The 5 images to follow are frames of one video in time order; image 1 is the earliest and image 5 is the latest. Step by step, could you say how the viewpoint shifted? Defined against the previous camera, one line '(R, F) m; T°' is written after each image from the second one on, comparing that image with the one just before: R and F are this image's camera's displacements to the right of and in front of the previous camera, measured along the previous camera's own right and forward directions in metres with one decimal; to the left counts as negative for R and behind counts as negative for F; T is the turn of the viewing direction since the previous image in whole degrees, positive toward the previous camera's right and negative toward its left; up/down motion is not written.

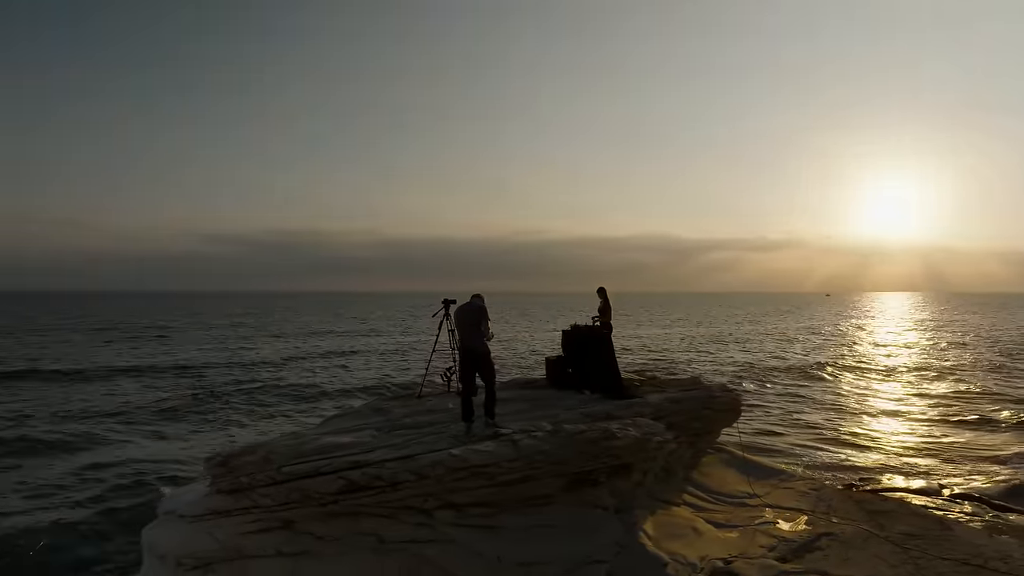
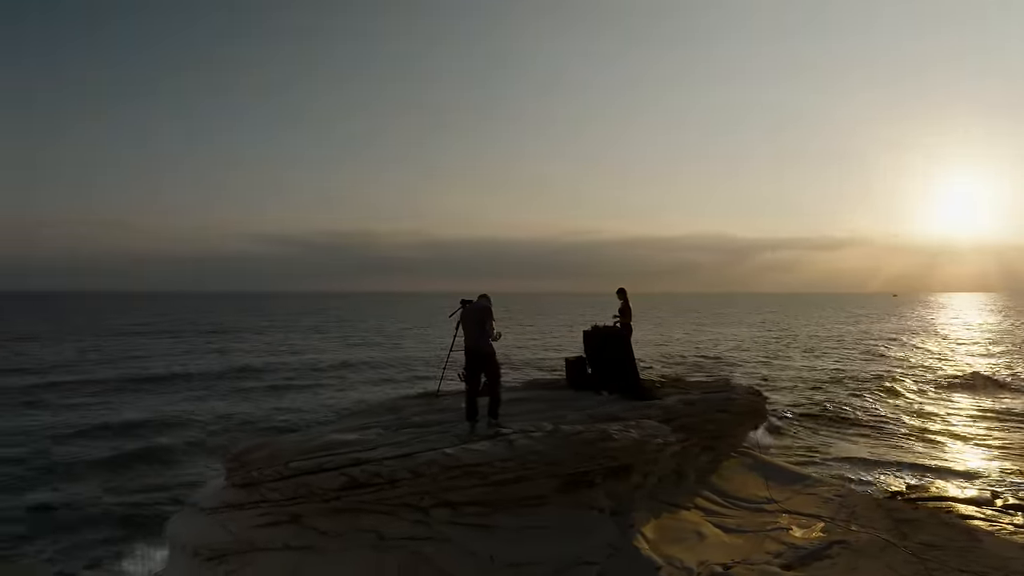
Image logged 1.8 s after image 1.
(+0.5, 0.0) m; -4°
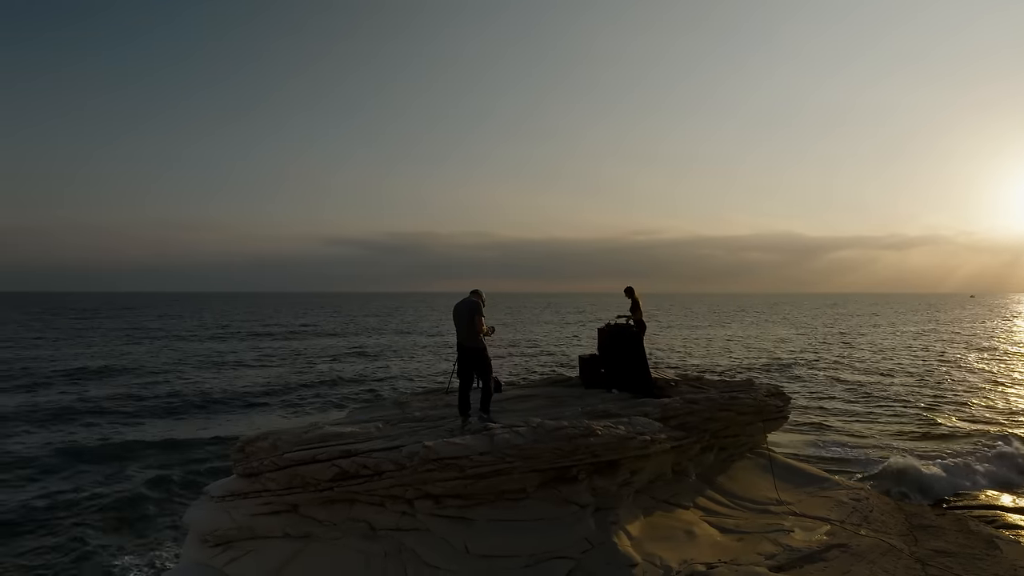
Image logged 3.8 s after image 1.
(+0.7, 0.0) m; -4°
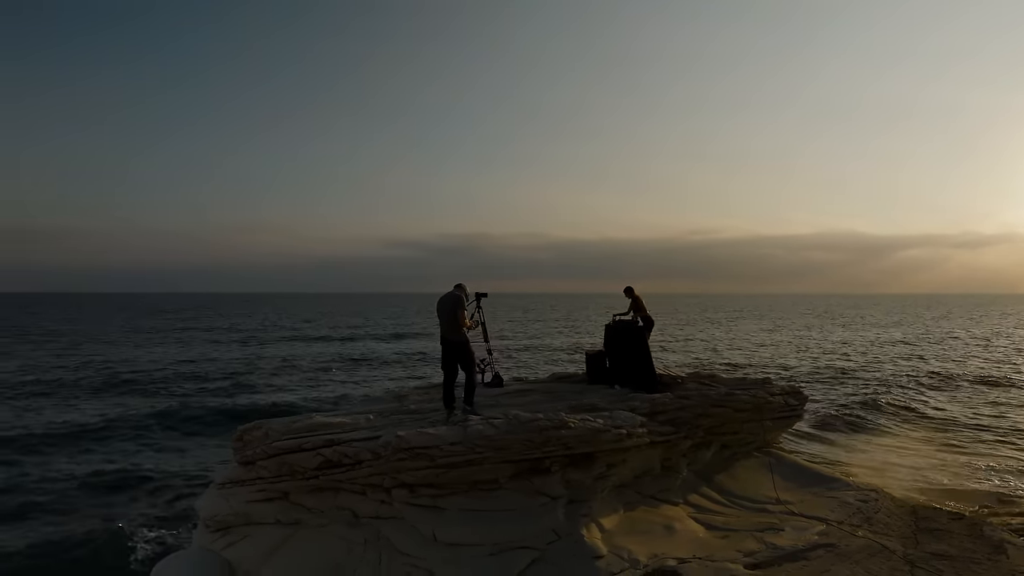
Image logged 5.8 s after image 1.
(+0.7, 0.0) m; -3°
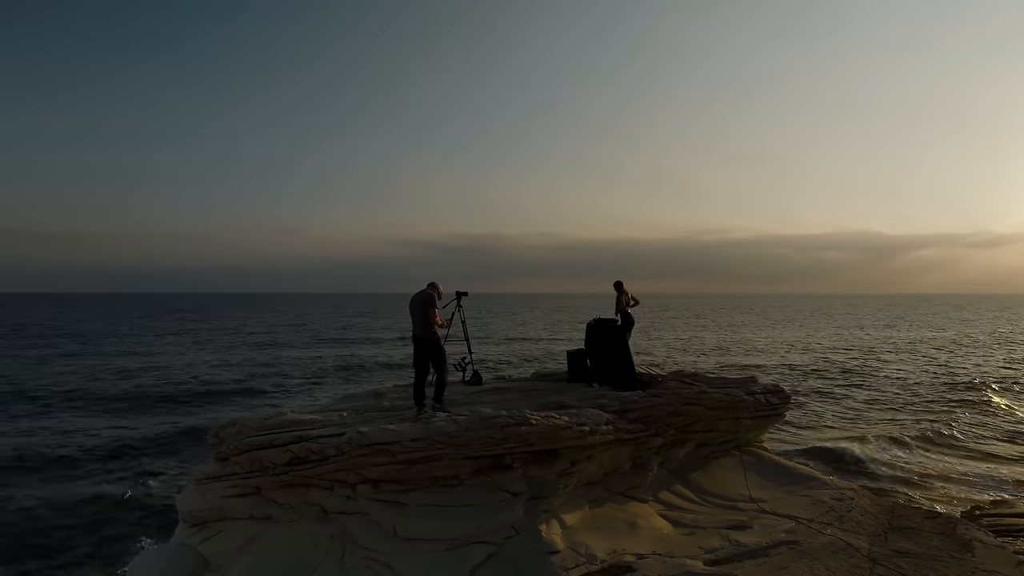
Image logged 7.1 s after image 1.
(+0.5, -0.1) m; 0°
